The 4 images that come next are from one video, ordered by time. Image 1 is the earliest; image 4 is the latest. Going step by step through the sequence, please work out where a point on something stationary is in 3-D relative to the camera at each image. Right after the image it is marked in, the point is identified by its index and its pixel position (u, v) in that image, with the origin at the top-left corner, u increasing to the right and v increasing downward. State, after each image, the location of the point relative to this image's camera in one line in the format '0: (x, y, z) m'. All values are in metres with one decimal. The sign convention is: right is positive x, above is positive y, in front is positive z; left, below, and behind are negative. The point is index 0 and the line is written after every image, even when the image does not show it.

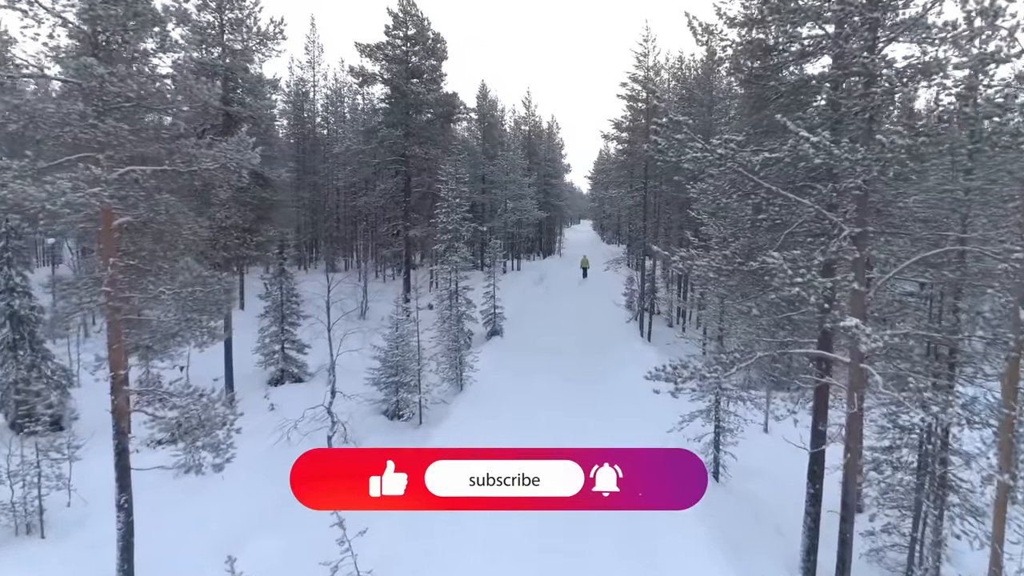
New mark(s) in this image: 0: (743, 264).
0: (+3.0, +0.3, +8.8) m
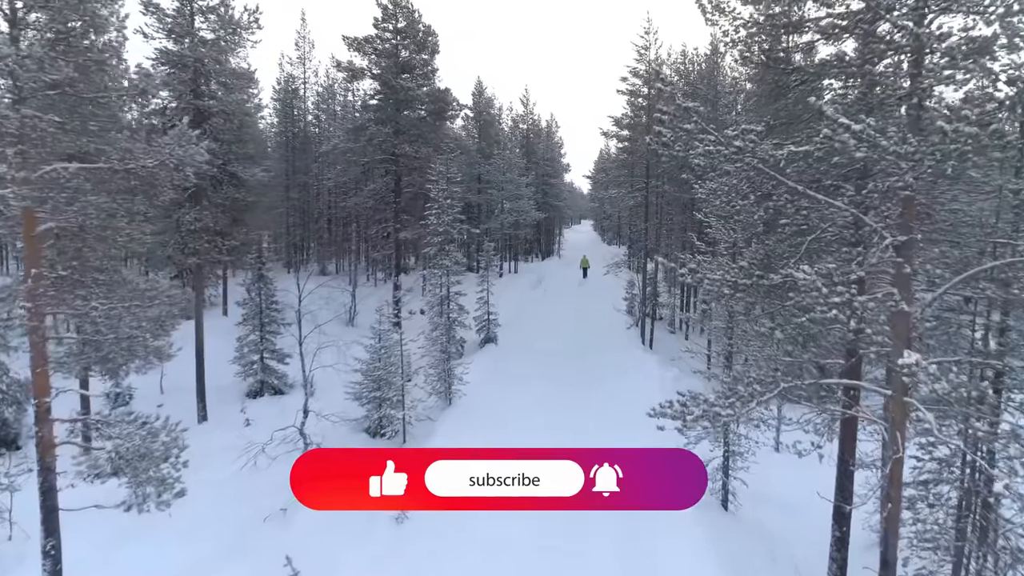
0: (+2.8, +0.1, +7.6) m
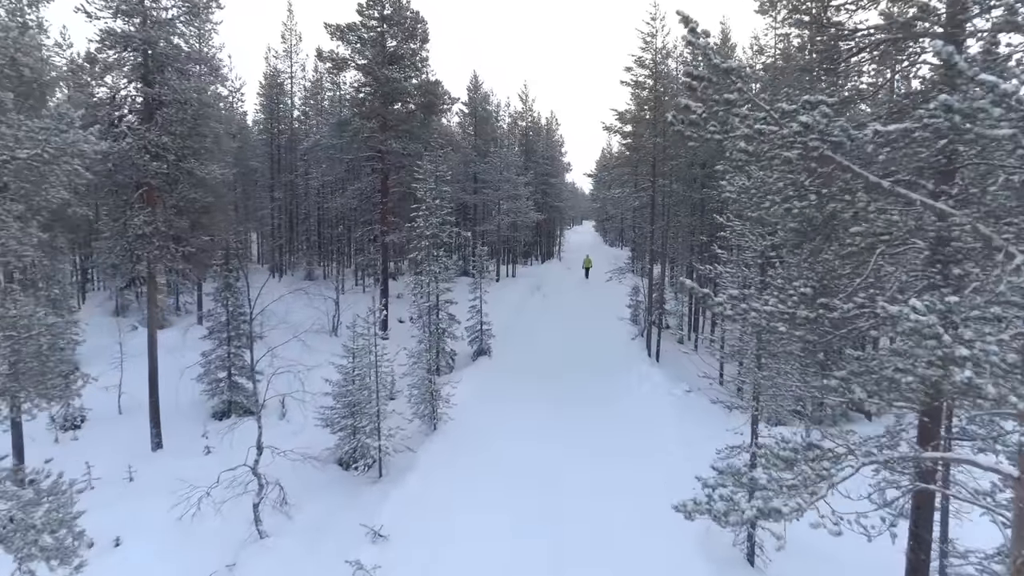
0: (+2.6, -0.1, +5.6) m
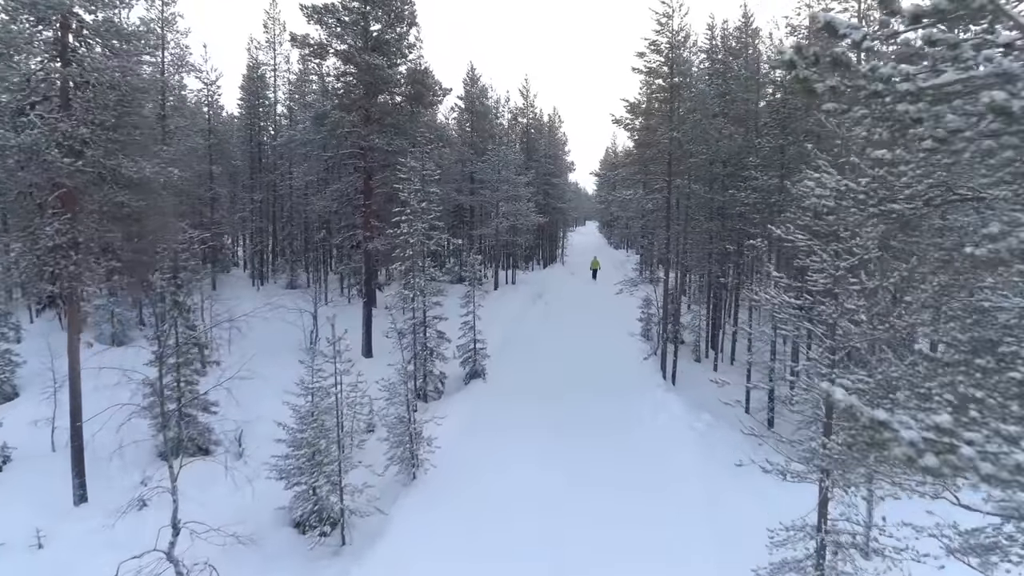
0: (+2.4, -0.5, +2.9) m
